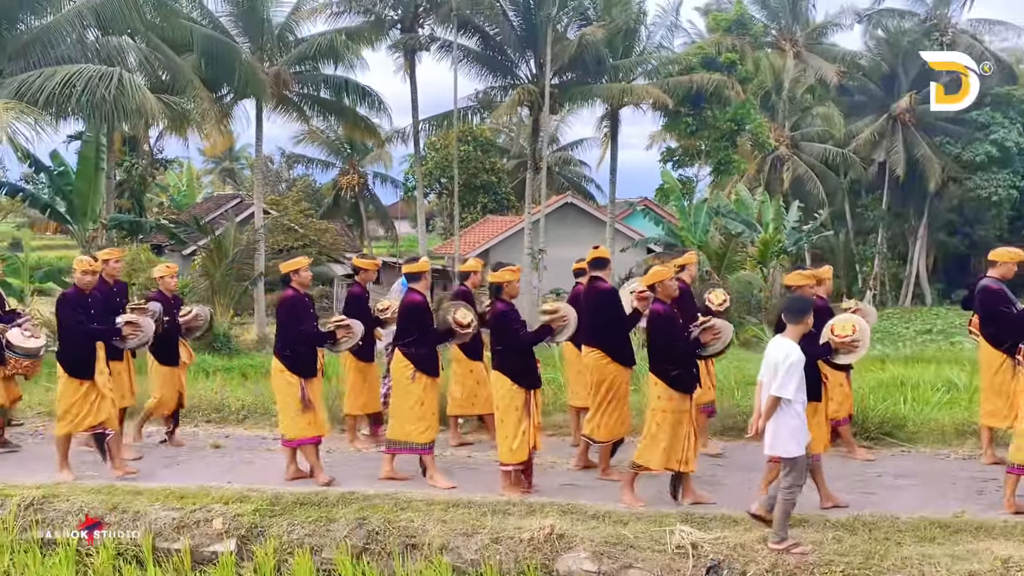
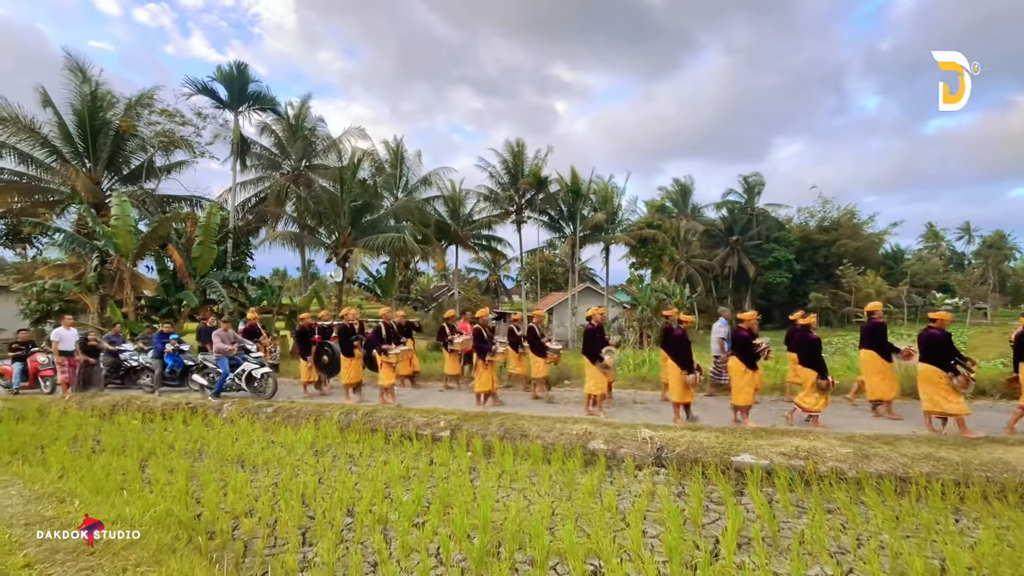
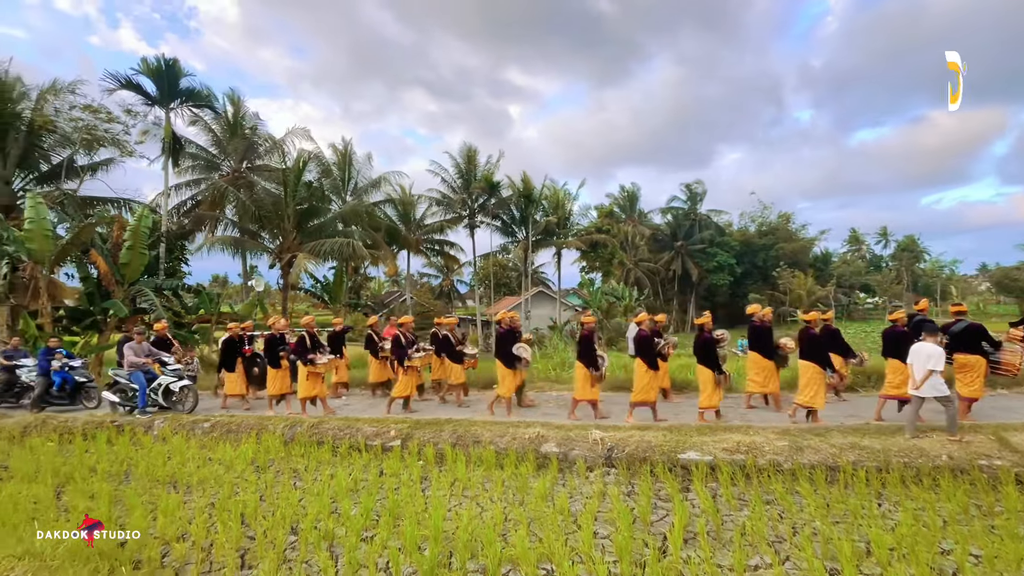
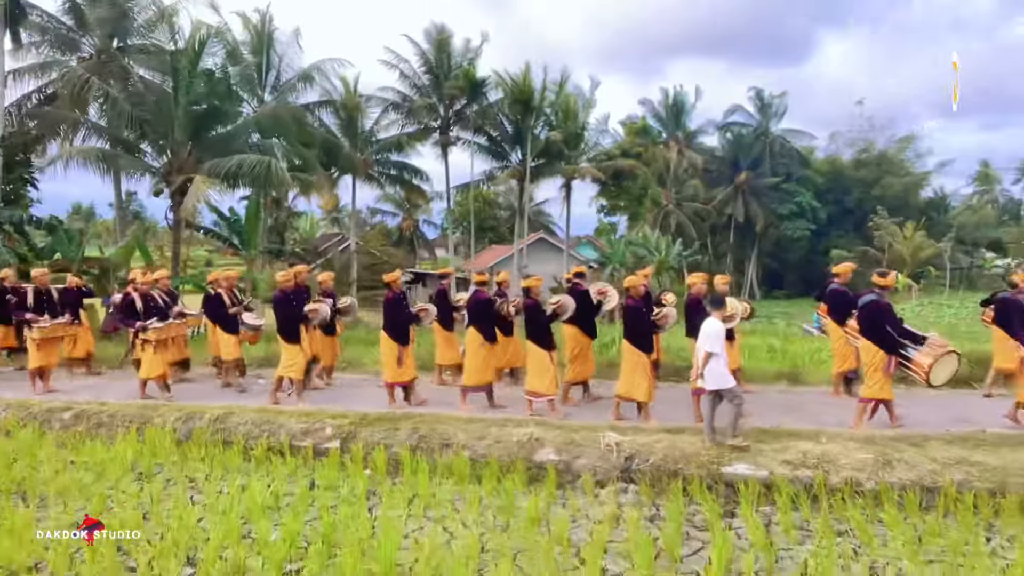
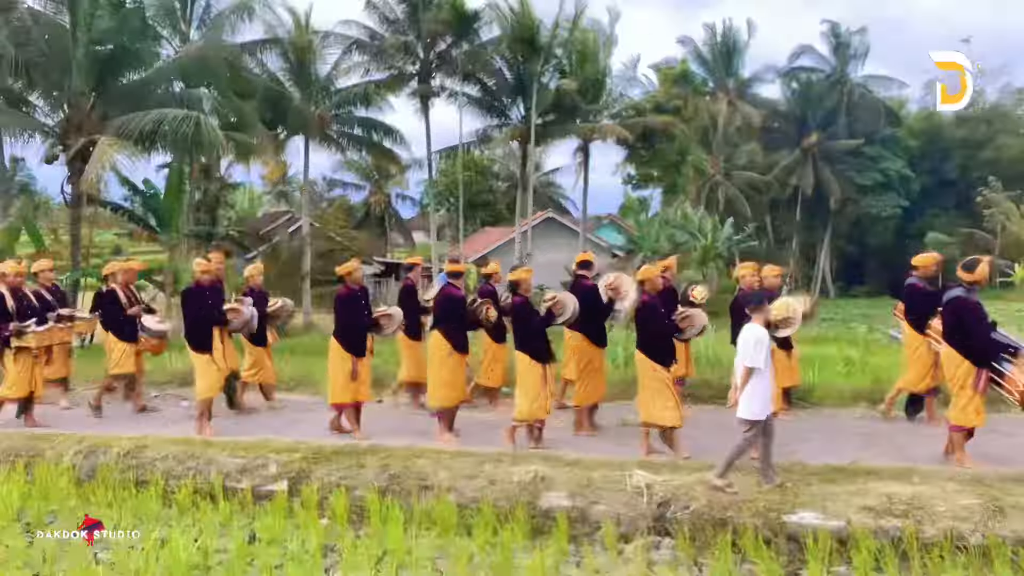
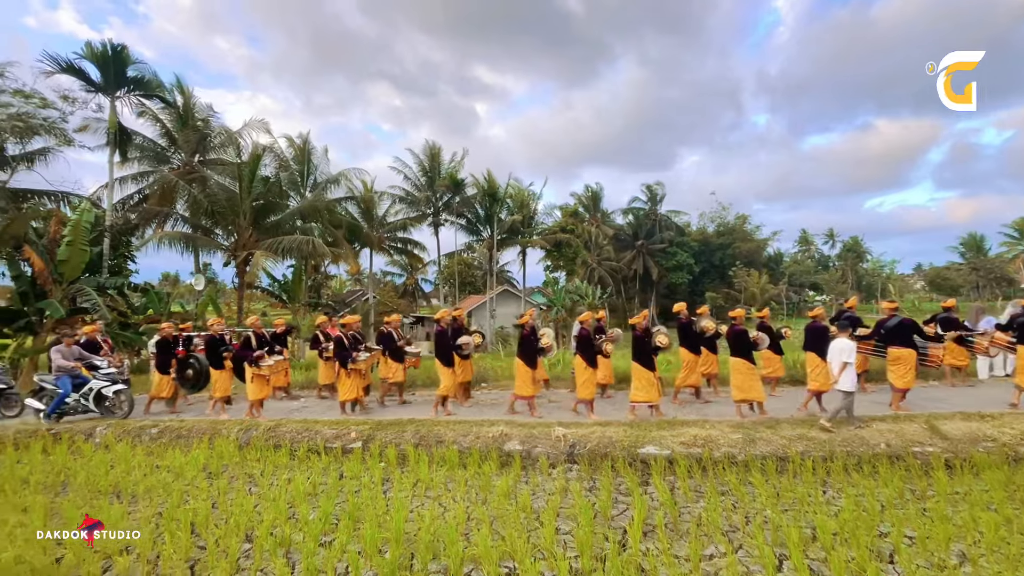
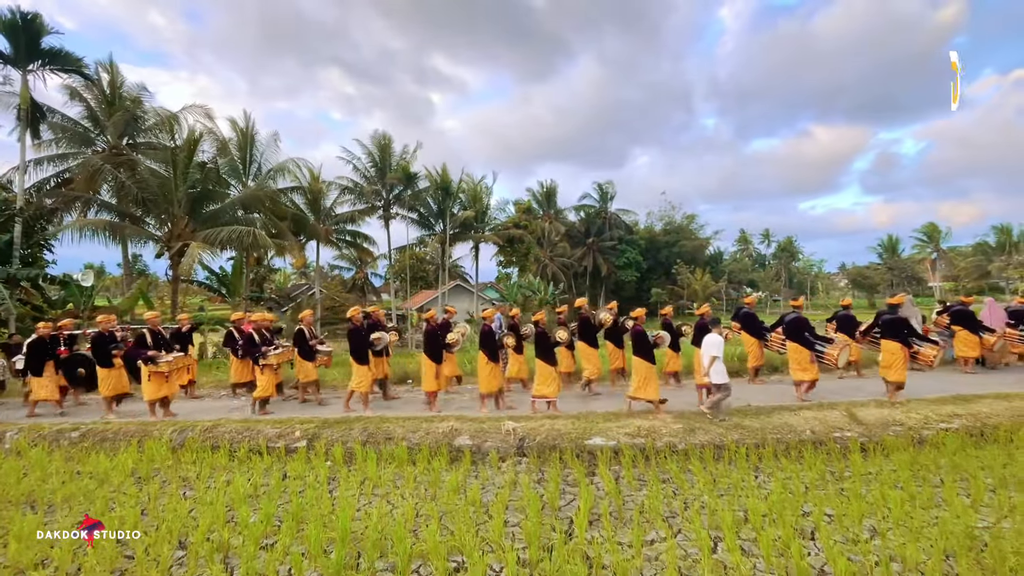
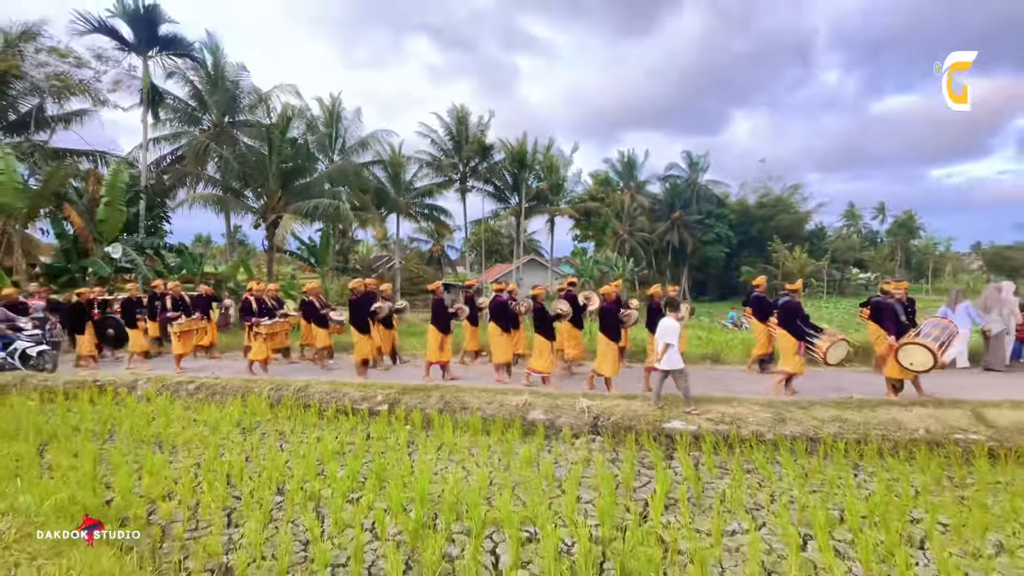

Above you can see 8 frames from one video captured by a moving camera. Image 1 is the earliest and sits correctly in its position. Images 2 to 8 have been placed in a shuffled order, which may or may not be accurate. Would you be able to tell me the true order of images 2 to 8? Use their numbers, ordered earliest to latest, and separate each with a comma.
5, 4, 8, 7, 6, 3, 2
